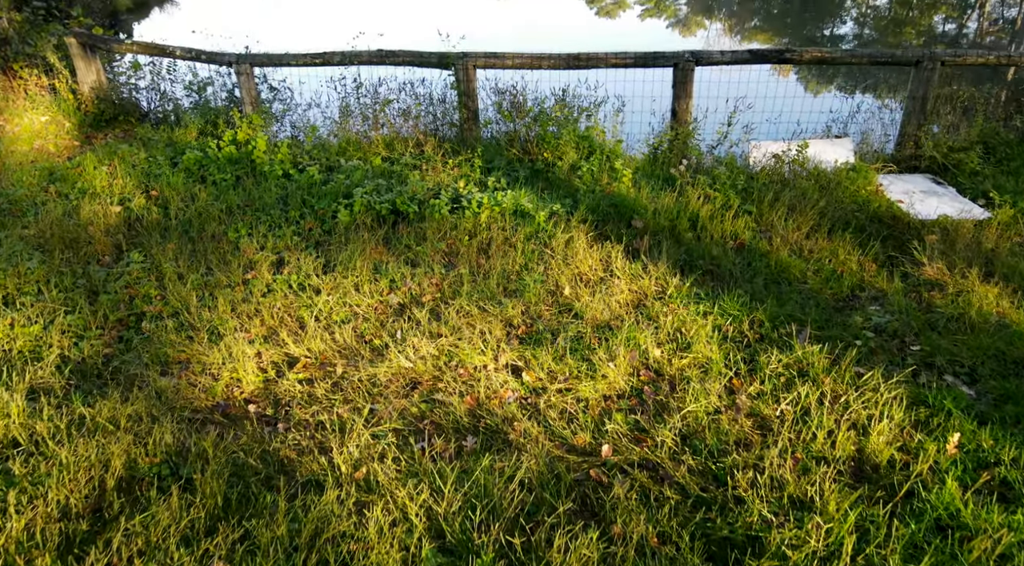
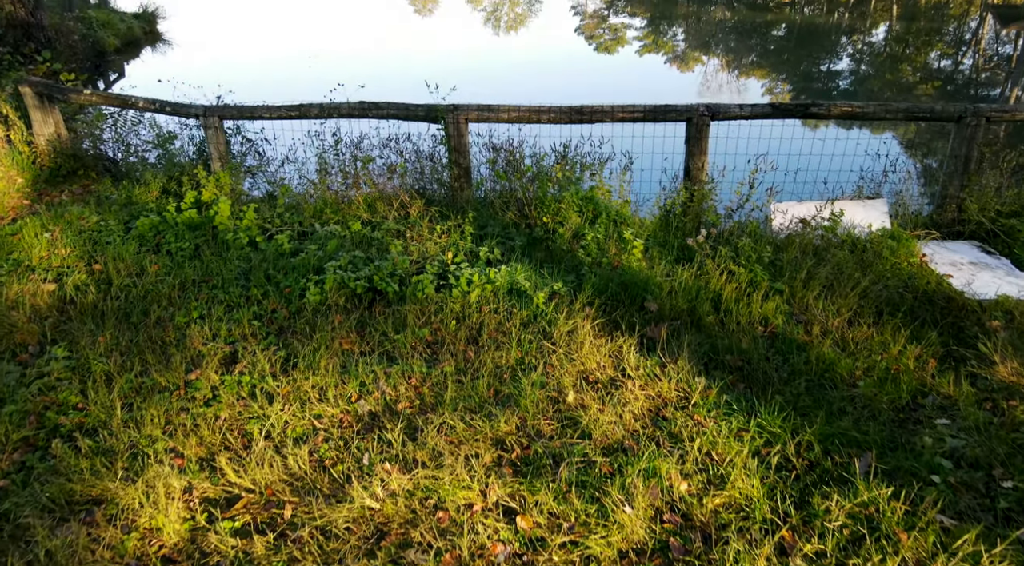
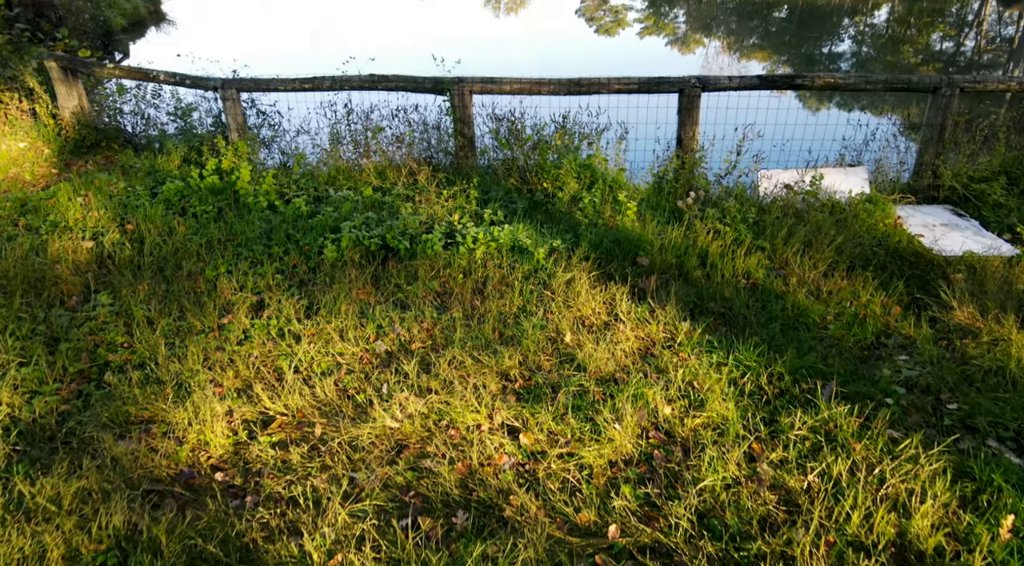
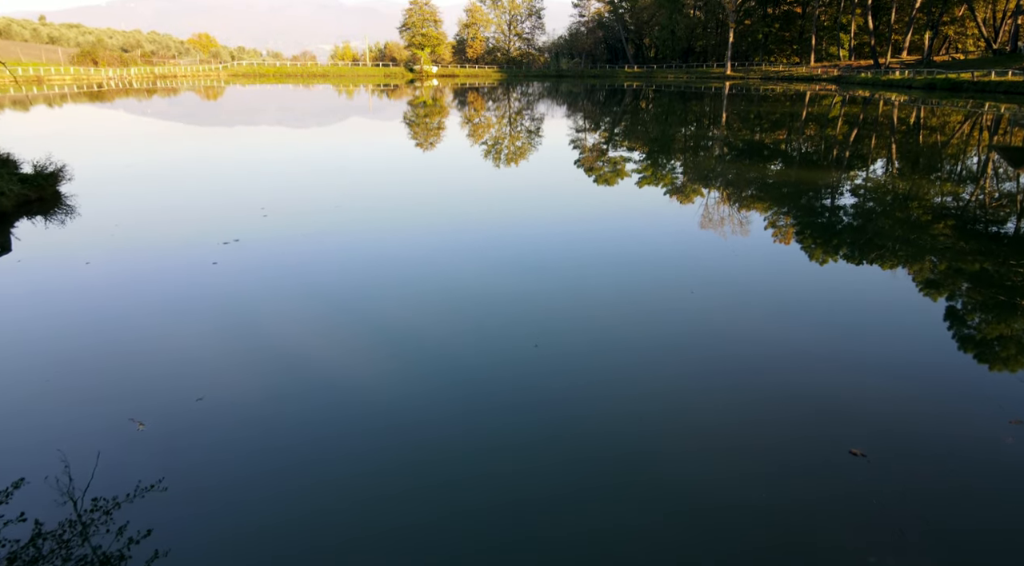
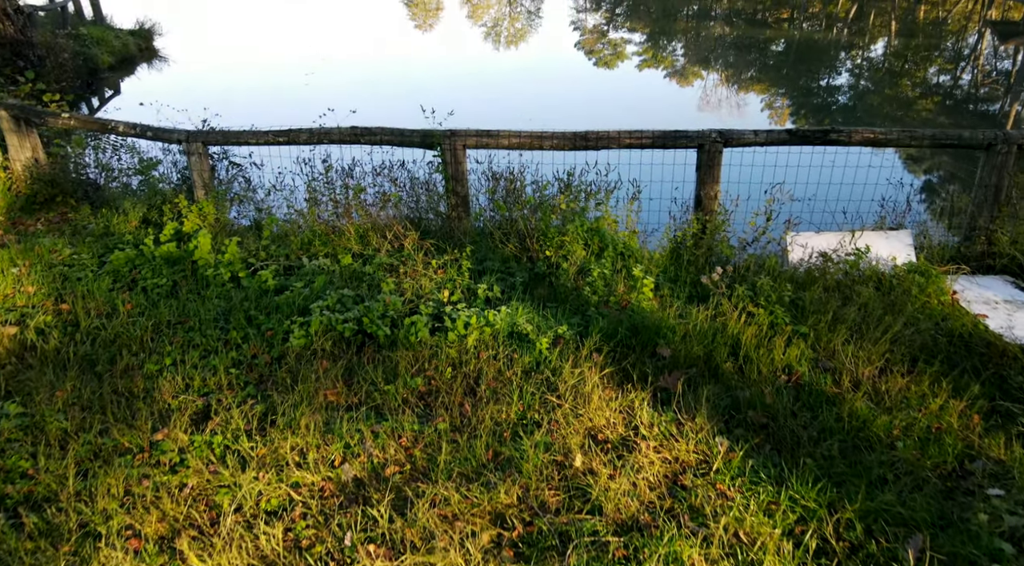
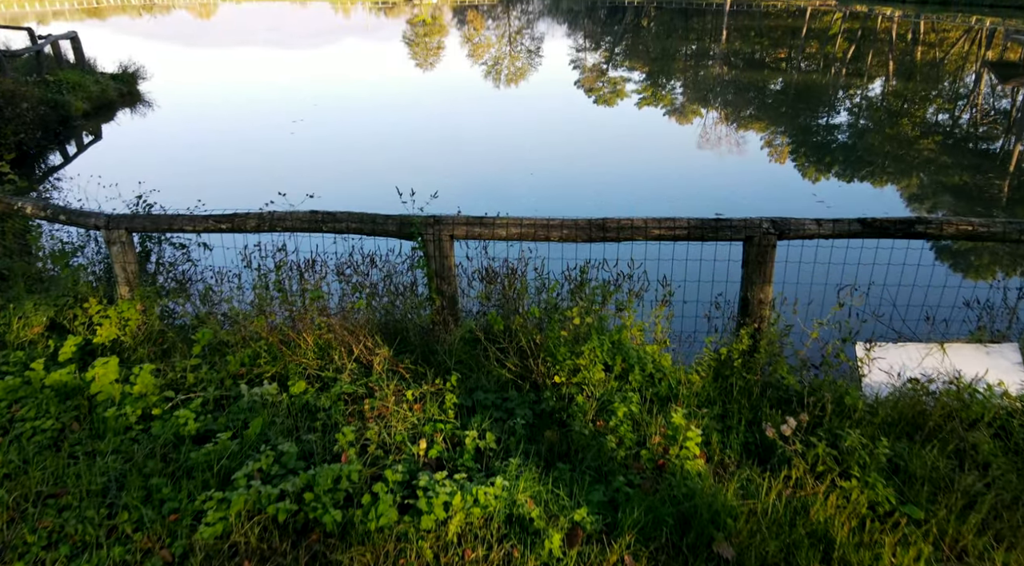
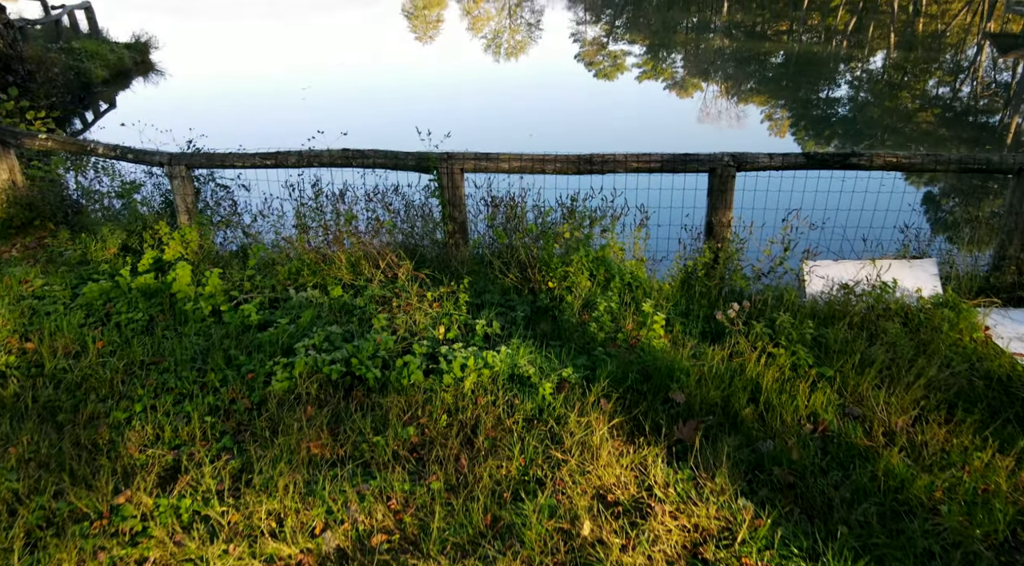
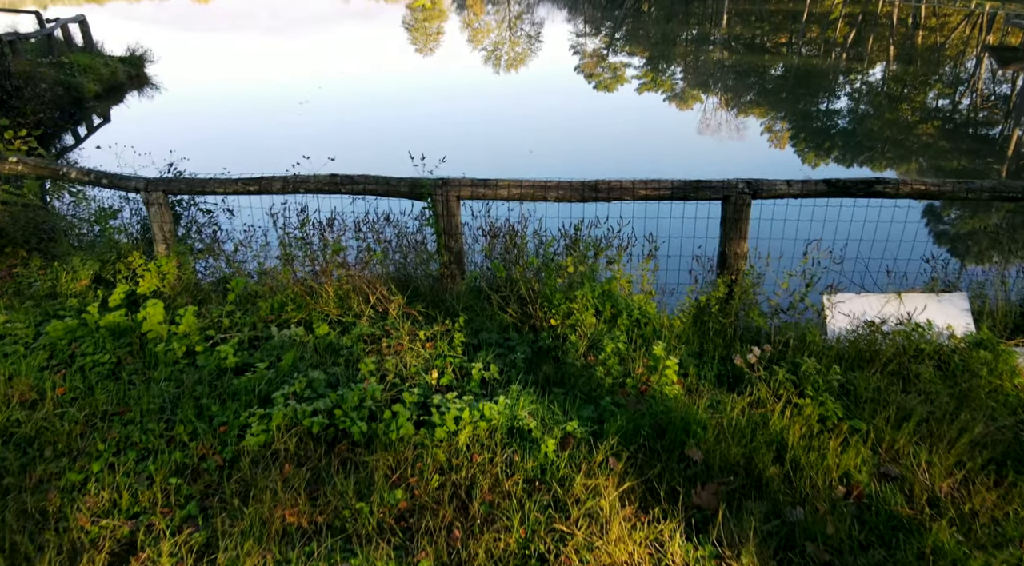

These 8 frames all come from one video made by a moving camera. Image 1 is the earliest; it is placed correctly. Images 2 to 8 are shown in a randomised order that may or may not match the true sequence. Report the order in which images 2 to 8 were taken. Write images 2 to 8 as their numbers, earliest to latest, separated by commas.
3, 2, 5, 7, 8, 6, 4
